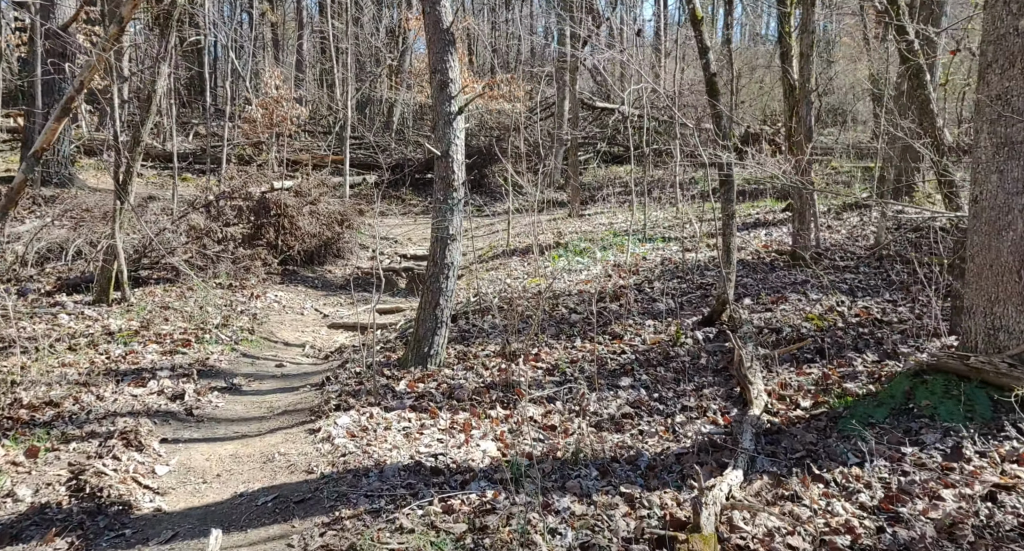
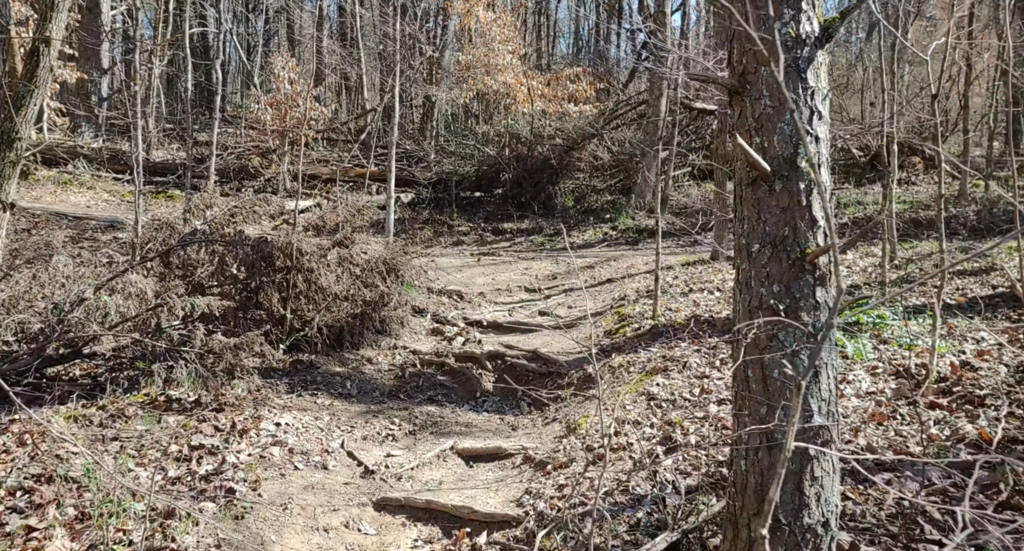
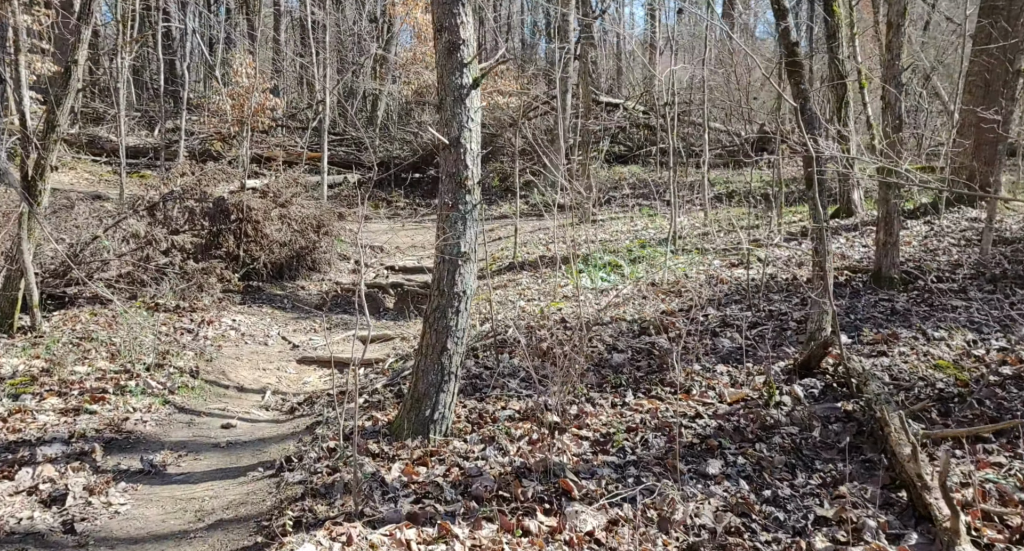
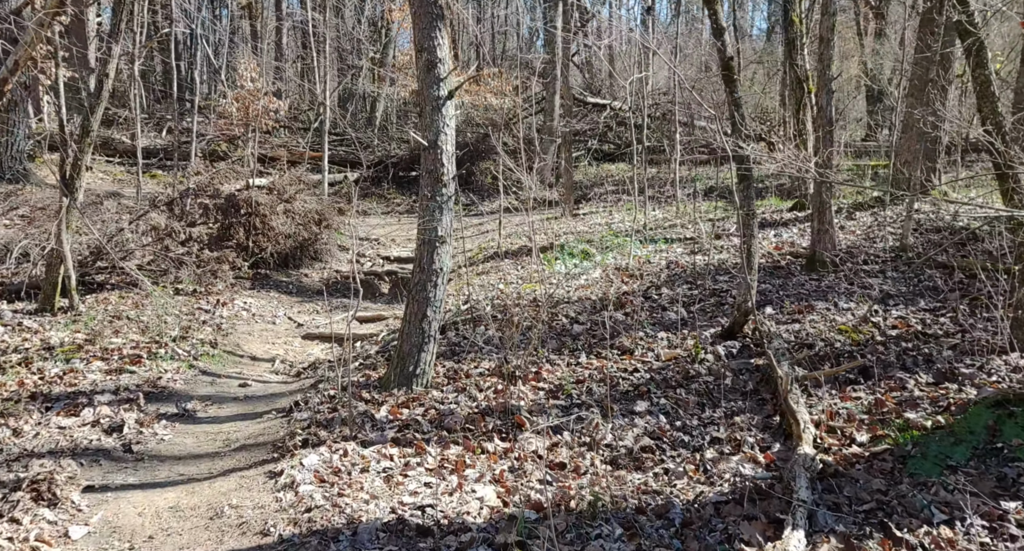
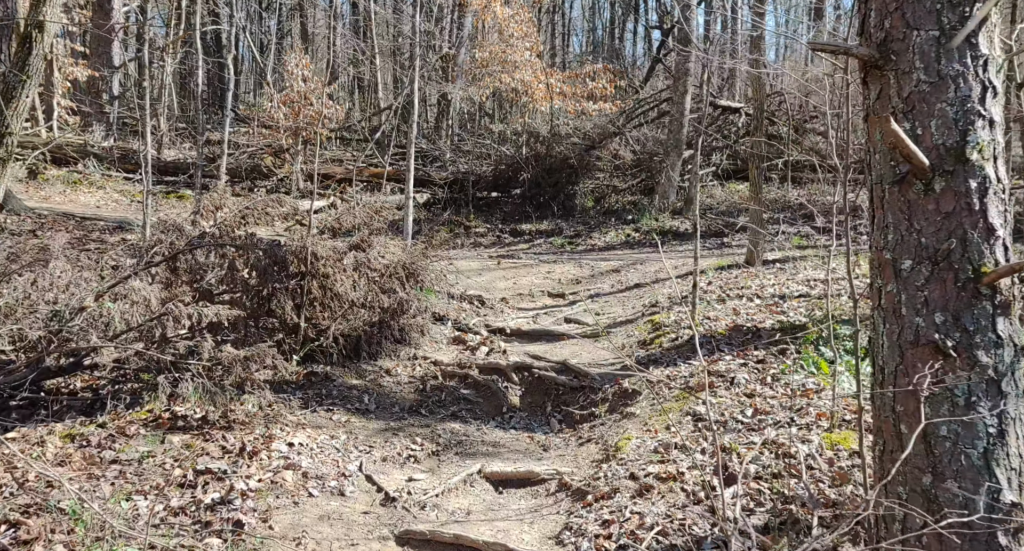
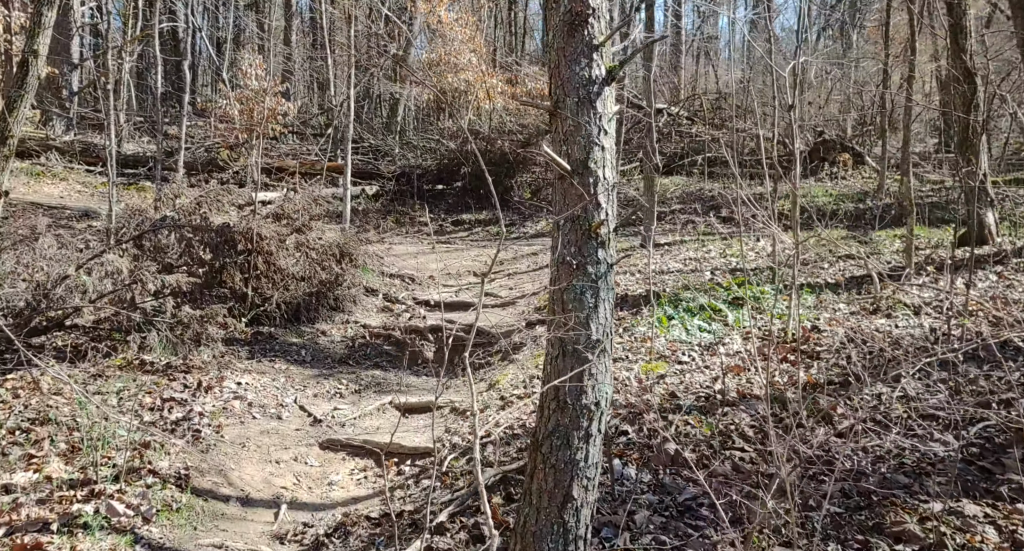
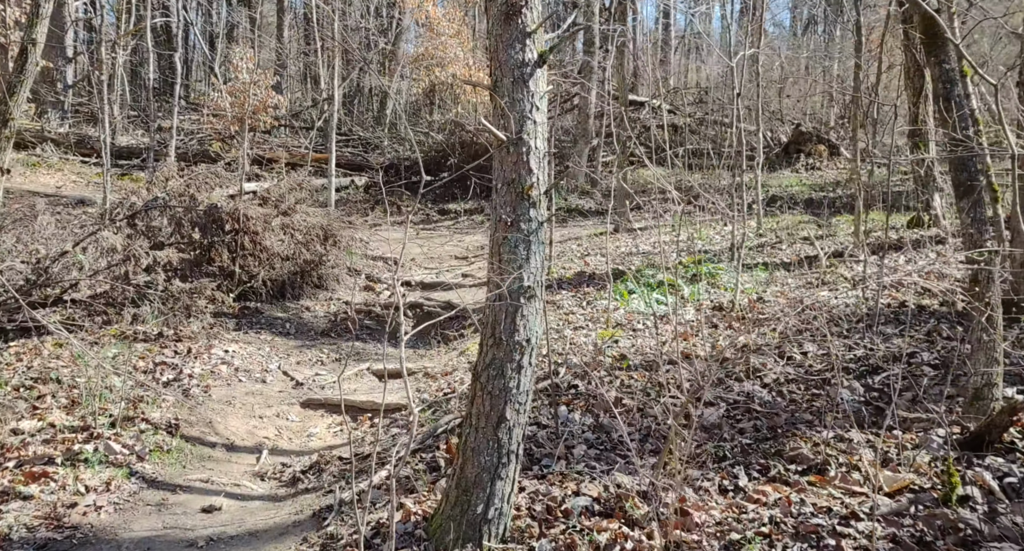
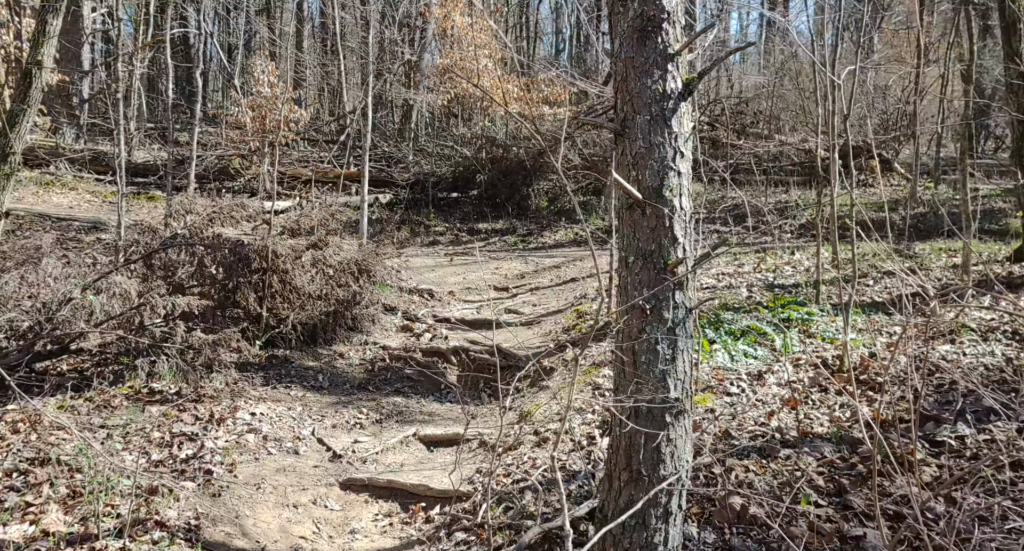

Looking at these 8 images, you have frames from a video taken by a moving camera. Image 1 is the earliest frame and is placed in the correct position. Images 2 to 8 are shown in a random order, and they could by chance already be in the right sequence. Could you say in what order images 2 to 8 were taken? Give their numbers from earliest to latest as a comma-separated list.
4, 3, 7, 6, 8, 2, 5
